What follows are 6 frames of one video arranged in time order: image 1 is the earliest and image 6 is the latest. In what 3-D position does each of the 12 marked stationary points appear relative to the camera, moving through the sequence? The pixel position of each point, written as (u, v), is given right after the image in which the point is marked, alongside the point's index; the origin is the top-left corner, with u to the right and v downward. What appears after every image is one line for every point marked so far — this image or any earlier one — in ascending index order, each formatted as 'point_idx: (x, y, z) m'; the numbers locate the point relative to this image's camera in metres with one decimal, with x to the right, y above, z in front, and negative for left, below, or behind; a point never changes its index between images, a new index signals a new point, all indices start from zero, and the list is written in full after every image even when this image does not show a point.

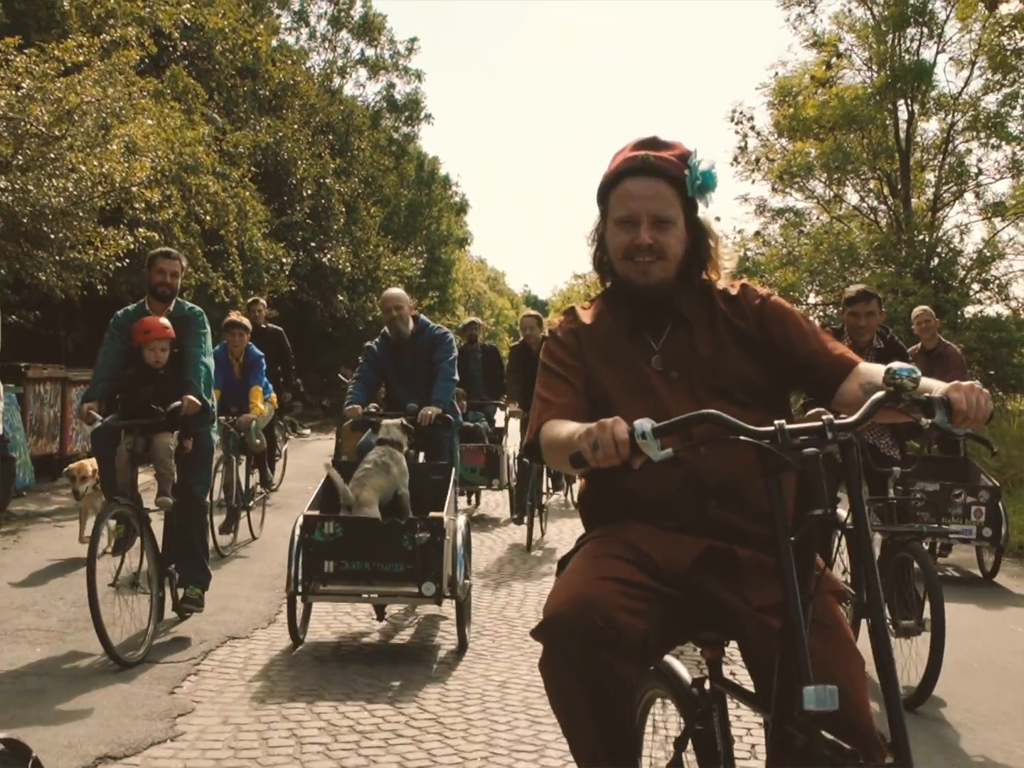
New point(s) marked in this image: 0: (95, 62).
0: (-4.3, +3.3, +12.4) m
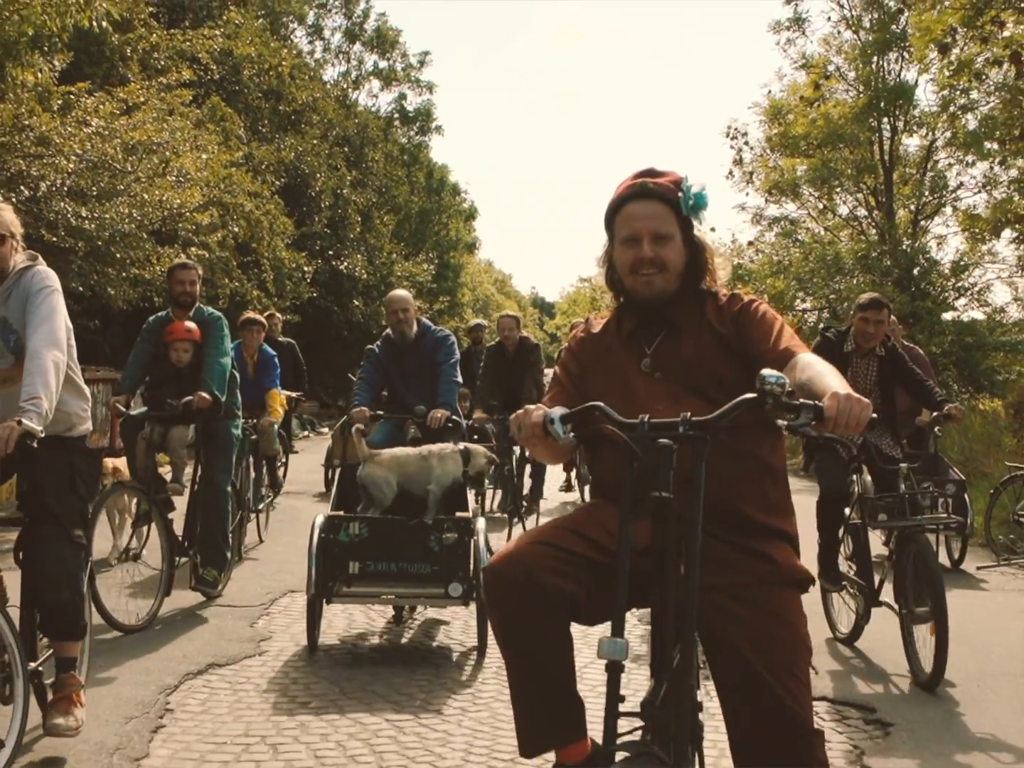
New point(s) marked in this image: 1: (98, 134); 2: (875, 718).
0: (-4.2, +3.3, +13.7) m
1: (-4.3, +2.6, +12.2) m
2: (+1.6, -1.5, +5.2) m
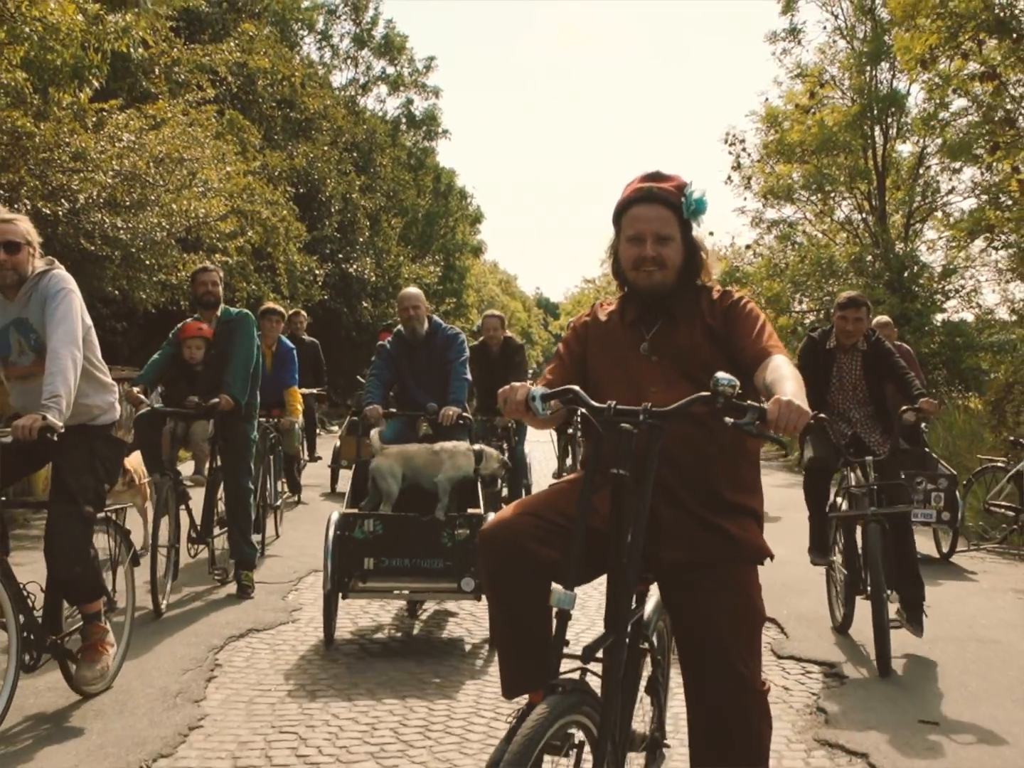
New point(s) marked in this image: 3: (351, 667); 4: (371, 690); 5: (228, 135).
0: (-4.2, +3.3, +14.5) m
1: (-4.3, +2.6, +12.9) m
2: (+1.6, -1.4, +5.9) m
3: (-0.8, -1.4, +5.7) m
4: (-0.6, -1.4, +5.3) m
5: (-4.2, +3.7, +17.2) m
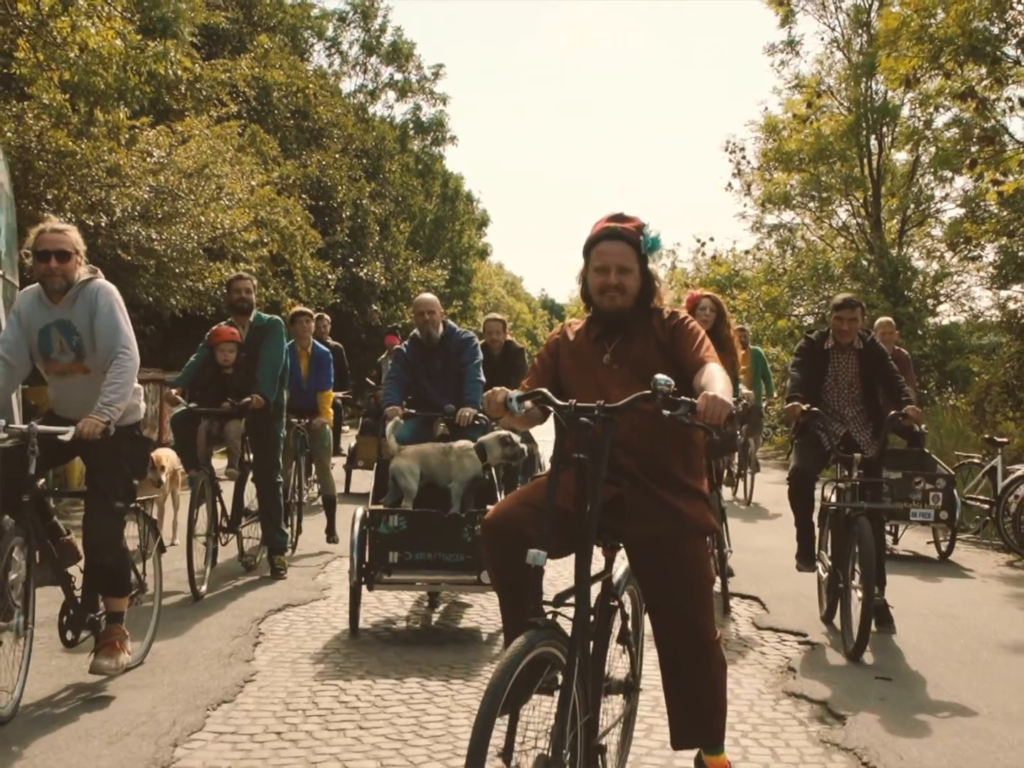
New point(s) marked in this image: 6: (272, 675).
0: (-4.1, +3.3, +15.2) m
1: (-4.2, +2.6, +13.7) m
2: (+1.7, -1.5, +6.6) m
3: (-0.7, -1.4, +6.4) m
4: (-0.6, -1.4, +6.0) m
5: (-4.1, +3.7, +17.9) m
6: (-1.1, -1.4, +5.5) m
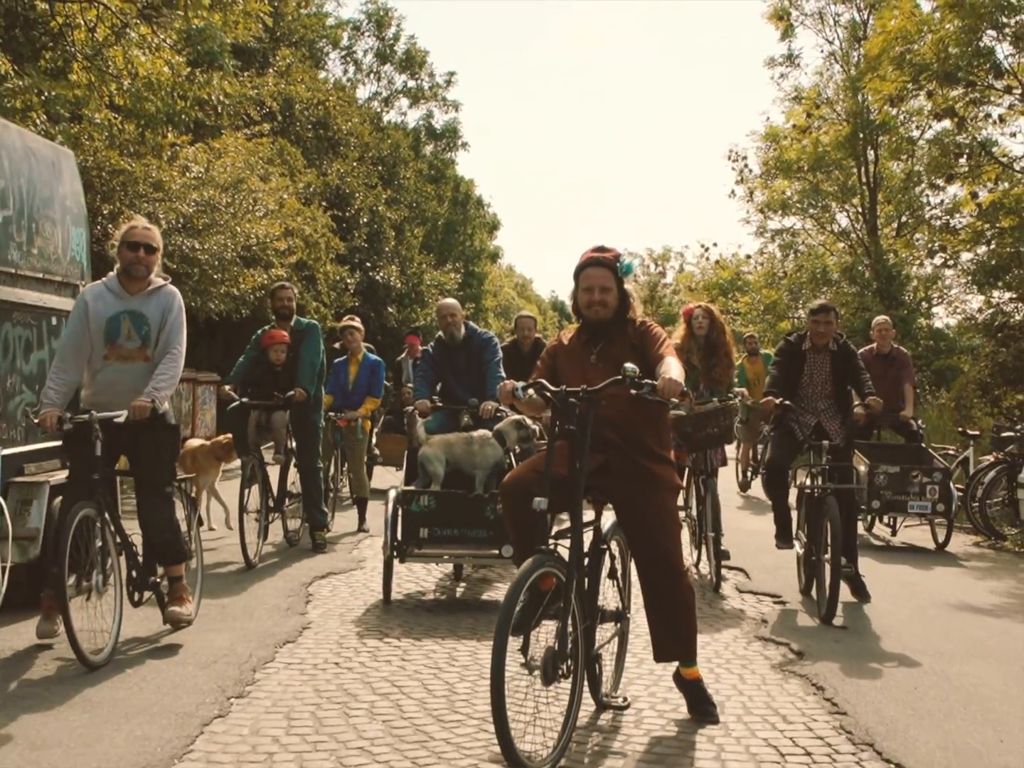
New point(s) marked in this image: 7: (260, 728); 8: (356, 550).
0: (-3.9, +3.3, +16.2) m
1: (-4.0, +2.6, +14.7) m
2: (+1.8, -1.4, +7.6) m
3: (-0.7, -1.4, +7.4) m
4: (-0.5, -1.4, +7.0) m
5: (-3.9, +3.7, +18.9) m
6: (-1.0, -1.3, +6.4) m
7: (-1.0, -1.3, +4.5) m
8: (-1.2, -1.3, +8.9) m
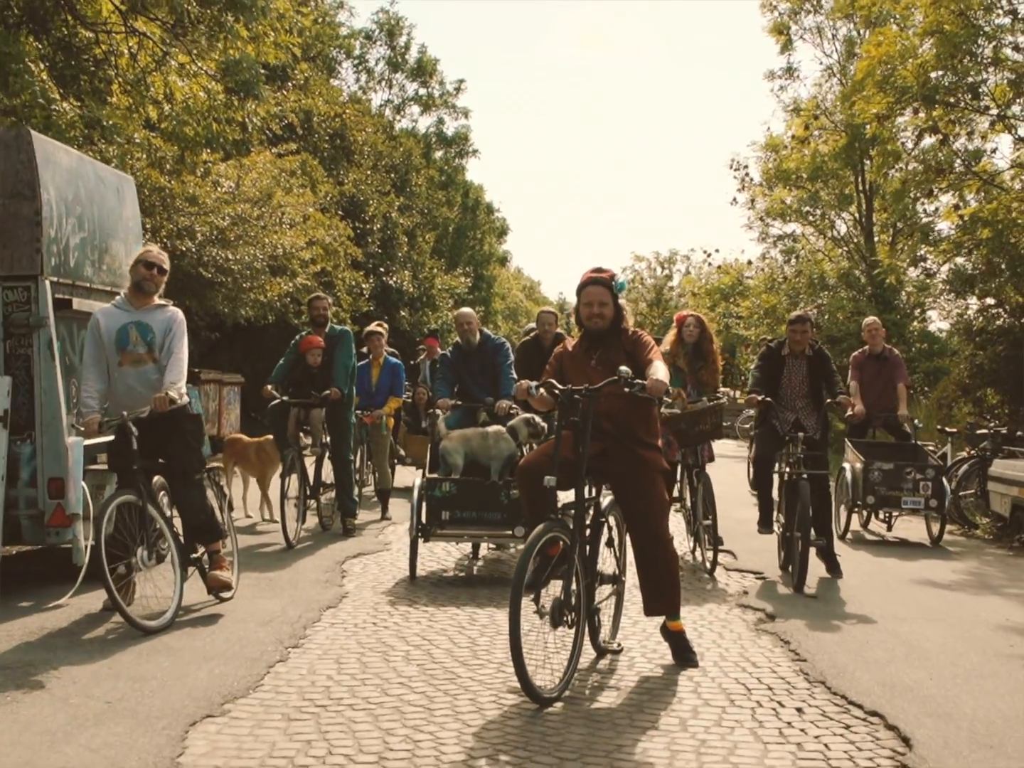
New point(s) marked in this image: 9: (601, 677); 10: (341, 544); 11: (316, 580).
0: (-3.8, +3.3, +17.2) m
1: (-3.9, +2.6, +15.6) m
2: (+1.9, -1.4, +8.4) m
3: (-0.6, -1.4, +8.3) m
4: (-0.4, -1.4, +7.9) m
5: (-3.8, +3.7, +19.9) m
6: (-1.0, -1.3, +7.4) m
7: (-0.9, -1.3, +5.4) m
8: (-1.1, -1.3, +9.9) m
9: (+0.4, -1.3, +5.3) m
10: (-1.4, -1.3, +9.2) m
11: (-1.3, -1.3, +7.7) m
